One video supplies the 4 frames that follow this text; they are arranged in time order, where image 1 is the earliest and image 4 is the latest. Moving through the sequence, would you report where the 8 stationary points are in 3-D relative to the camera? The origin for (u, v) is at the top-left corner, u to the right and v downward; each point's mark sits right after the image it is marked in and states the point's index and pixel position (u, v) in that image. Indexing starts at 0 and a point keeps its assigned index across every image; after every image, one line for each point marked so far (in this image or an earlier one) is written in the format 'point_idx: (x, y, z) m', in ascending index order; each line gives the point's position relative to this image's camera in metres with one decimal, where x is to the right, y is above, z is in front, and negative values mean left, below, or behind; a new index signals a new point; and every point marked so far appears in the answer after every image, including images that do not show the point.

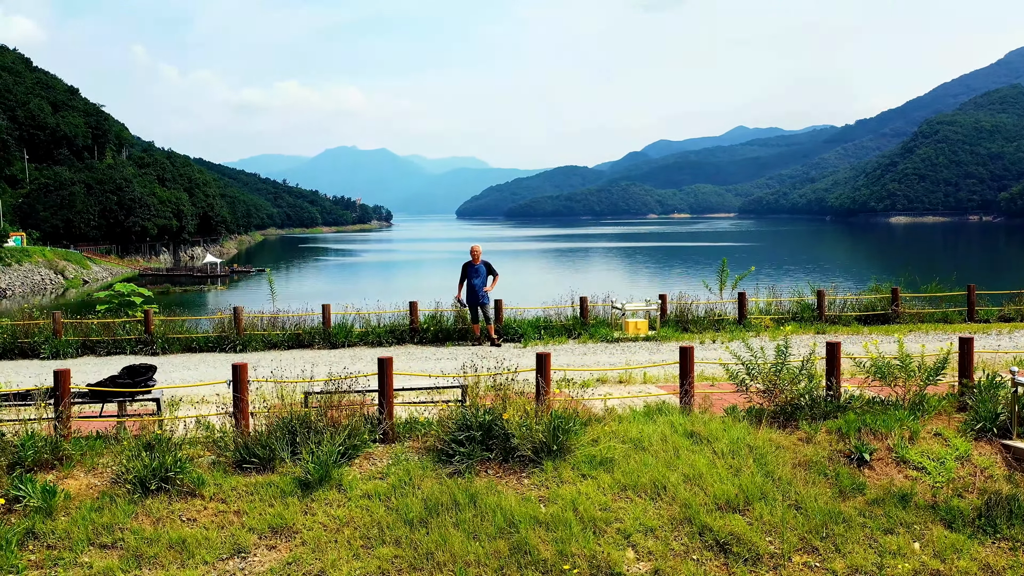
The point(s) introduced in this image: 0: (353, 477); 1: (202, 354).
0: (-1.1, -1.3, +8.5) m
1: (-4.2, -0.9, +16.3) m
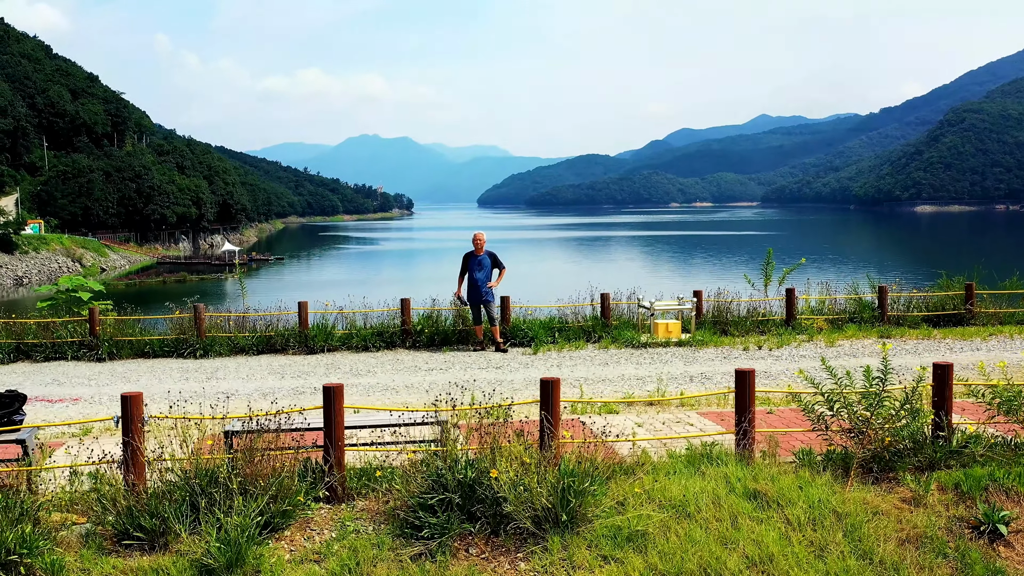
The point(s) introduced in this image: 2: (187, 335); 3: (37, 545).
0: (-1.2, -1.3, +6.0) m
1: (-4.1, -0.8, +13.8) m
2: (-3.9, -0.6, +14.4) m
3: (-2.3, -1.3, +5.9) m
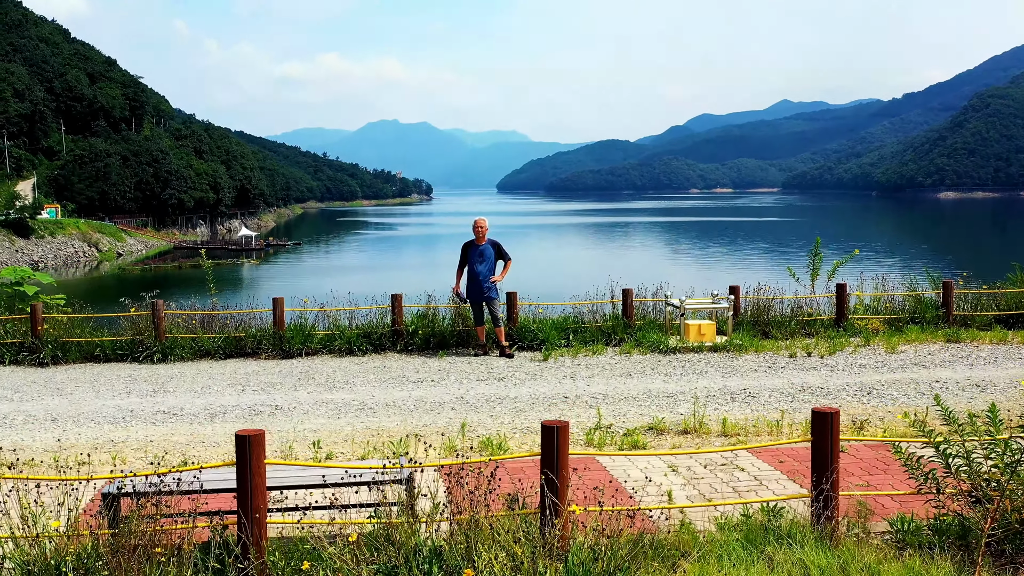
0: (-1.2, -1.4, +4.0) m
1: (-4.0, -0.8, +11.9) m
2: (-3.8, -0.5, +12.5) m
3: (-2.4, -1.3, +4.0) m
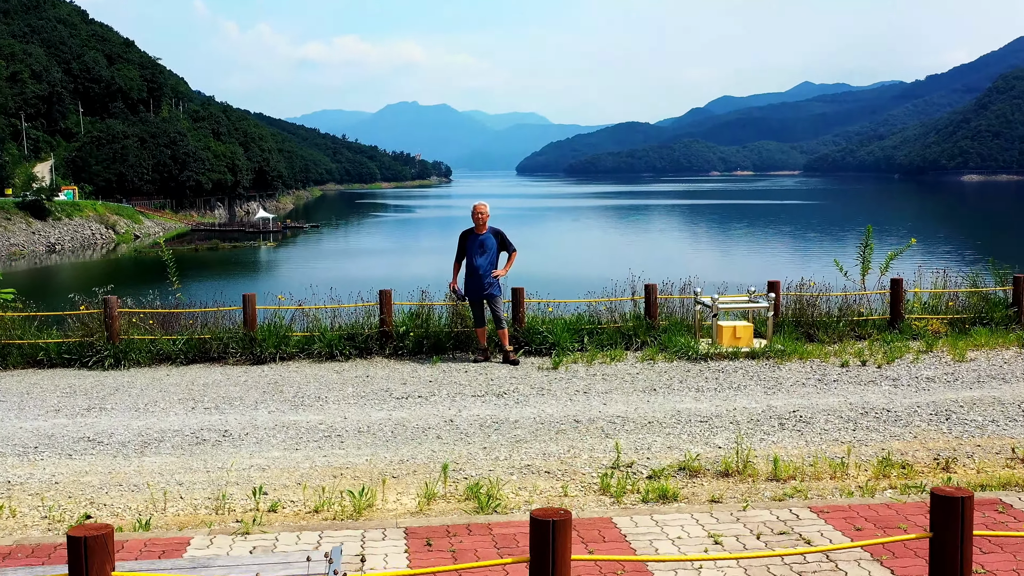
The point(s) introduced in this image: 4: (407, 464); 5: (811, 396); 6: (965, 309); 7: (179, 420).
0: (-1.3, -1.5, +2.4) m
1: (-4.0, -0.7, +10.3) m
2: (-3.8, -0.5, +10.9) m
3: (-2.5, -1.4, +2.4) m
4: (-0.6, -1.0, +6.9) m
5: (+2.1, -0.8, +8.6) m
6: (+4.5, -0.2, +12.0) m
7: (-2.3, -0.9, +8.2) m
